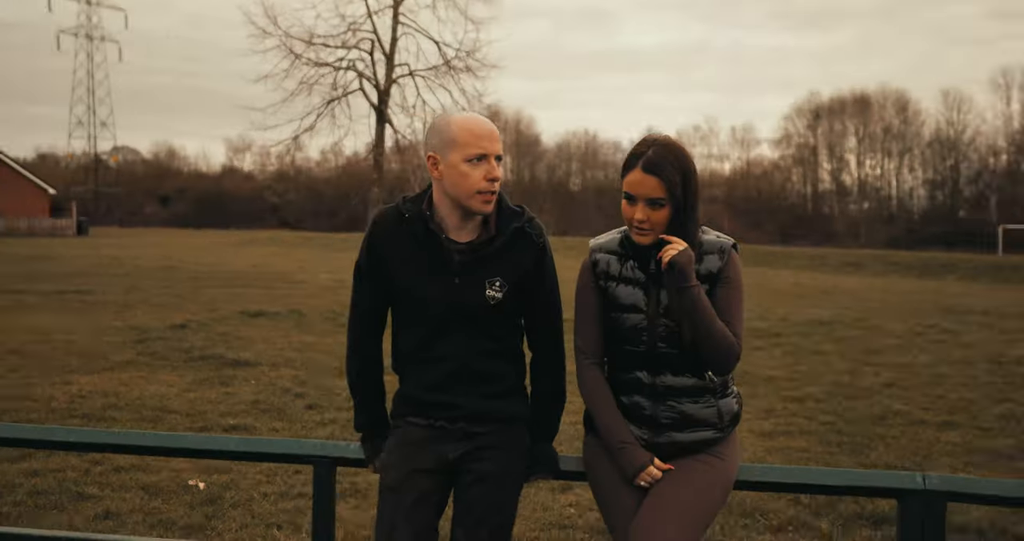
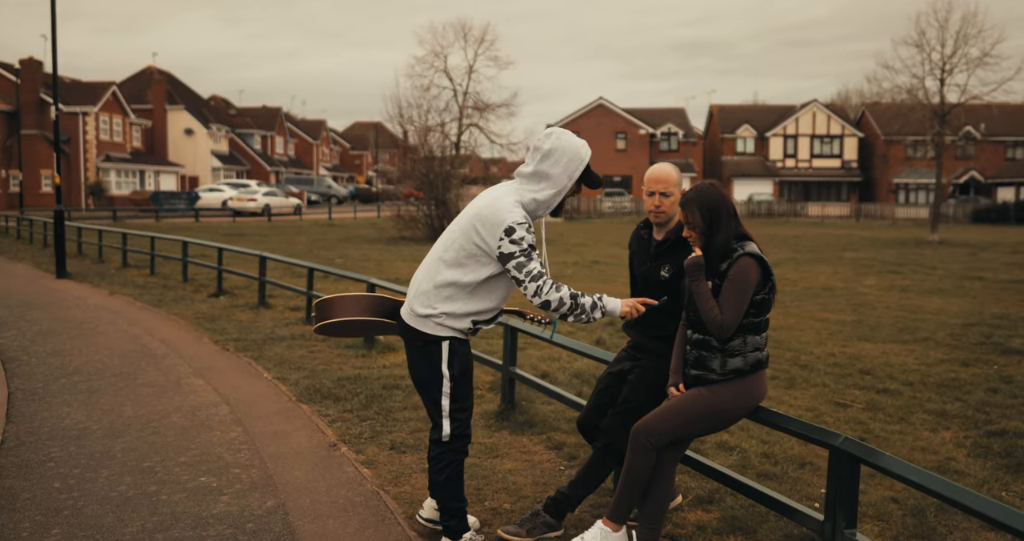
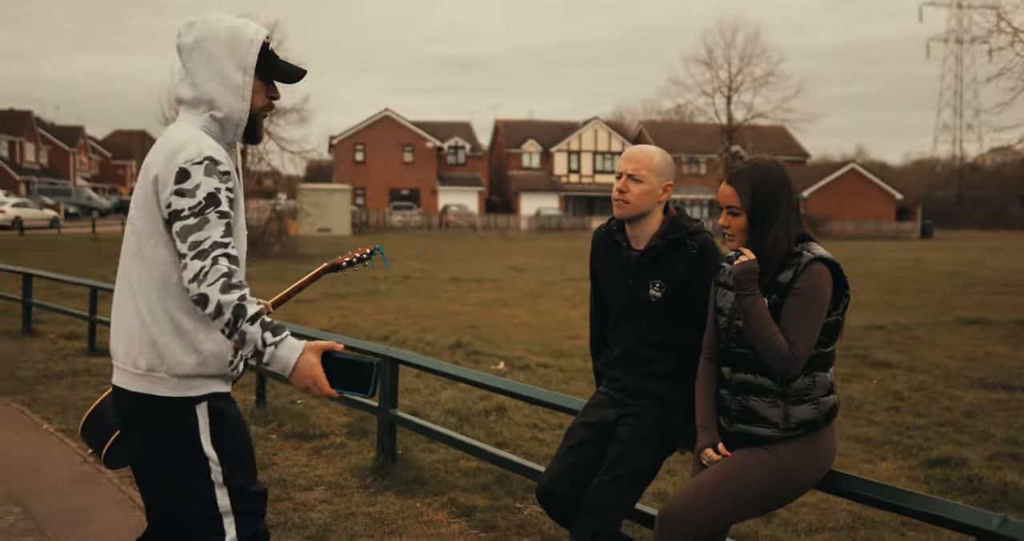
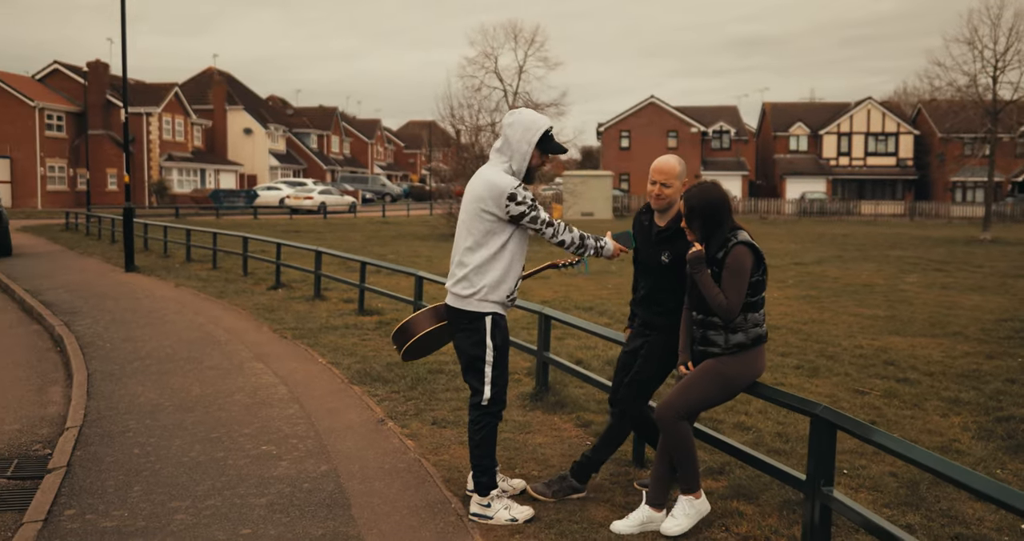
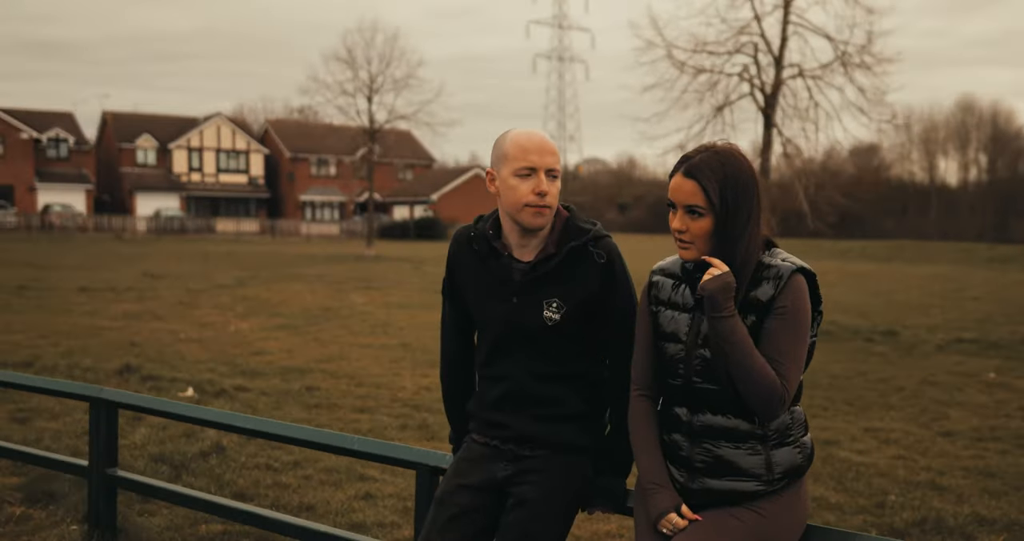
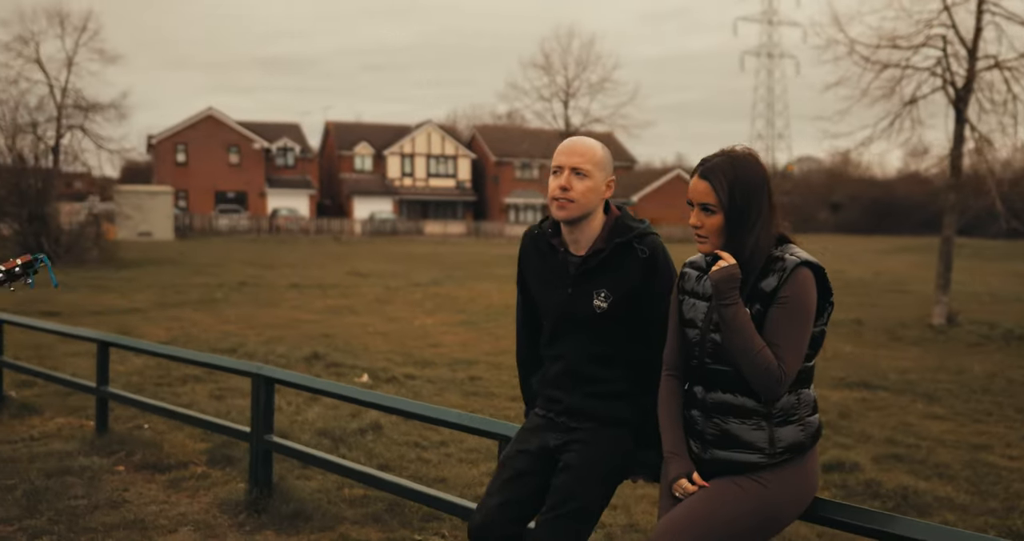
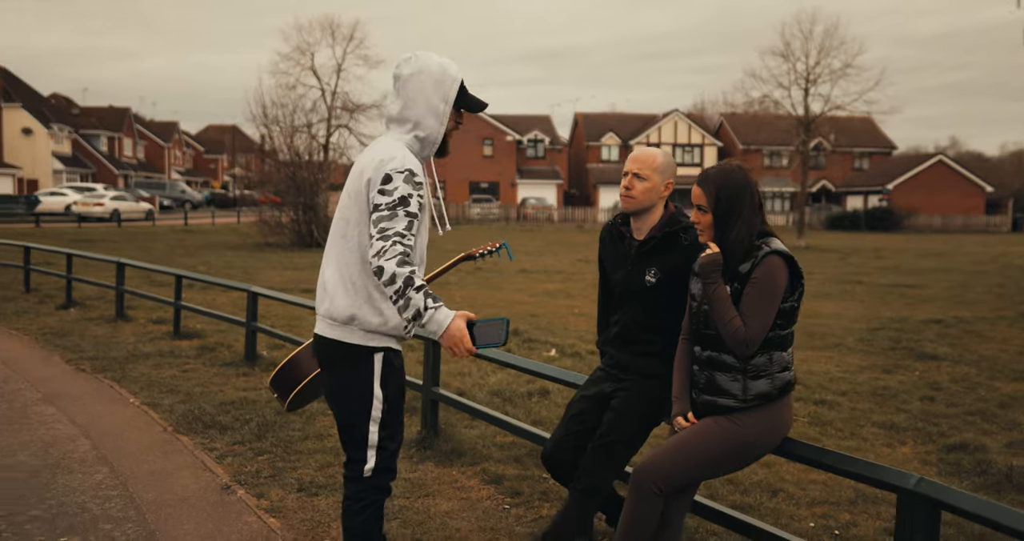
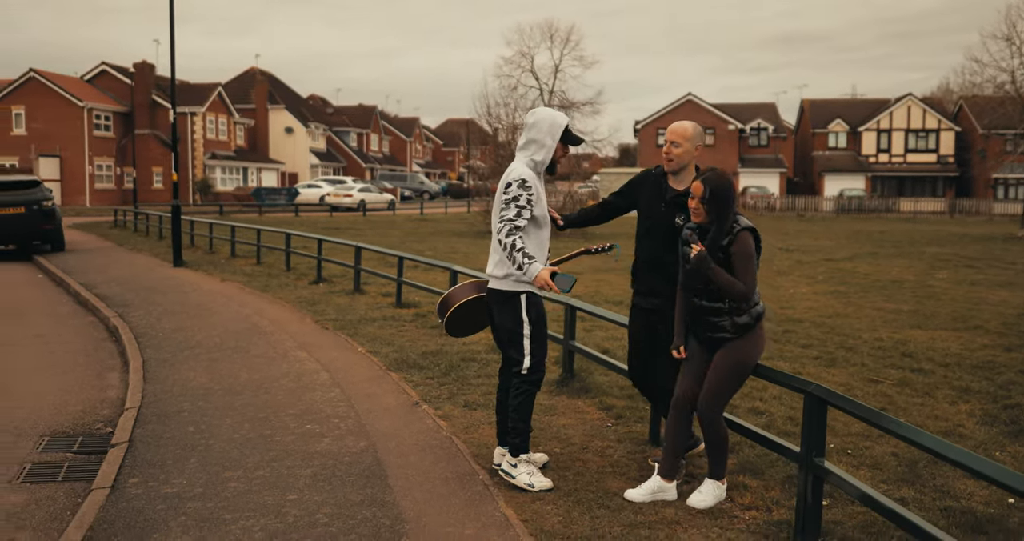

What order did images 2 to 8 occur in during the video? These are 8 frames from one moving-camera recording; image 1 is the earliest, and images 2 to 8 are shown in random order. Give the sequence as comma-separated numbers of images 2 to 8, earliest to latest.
5, 6, 3, 7, 2, 4, 8
